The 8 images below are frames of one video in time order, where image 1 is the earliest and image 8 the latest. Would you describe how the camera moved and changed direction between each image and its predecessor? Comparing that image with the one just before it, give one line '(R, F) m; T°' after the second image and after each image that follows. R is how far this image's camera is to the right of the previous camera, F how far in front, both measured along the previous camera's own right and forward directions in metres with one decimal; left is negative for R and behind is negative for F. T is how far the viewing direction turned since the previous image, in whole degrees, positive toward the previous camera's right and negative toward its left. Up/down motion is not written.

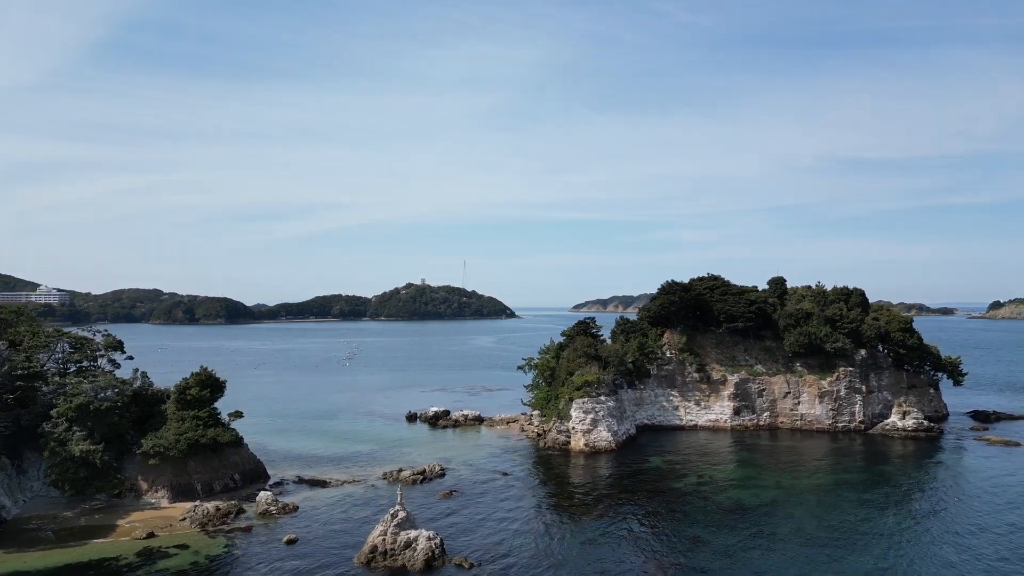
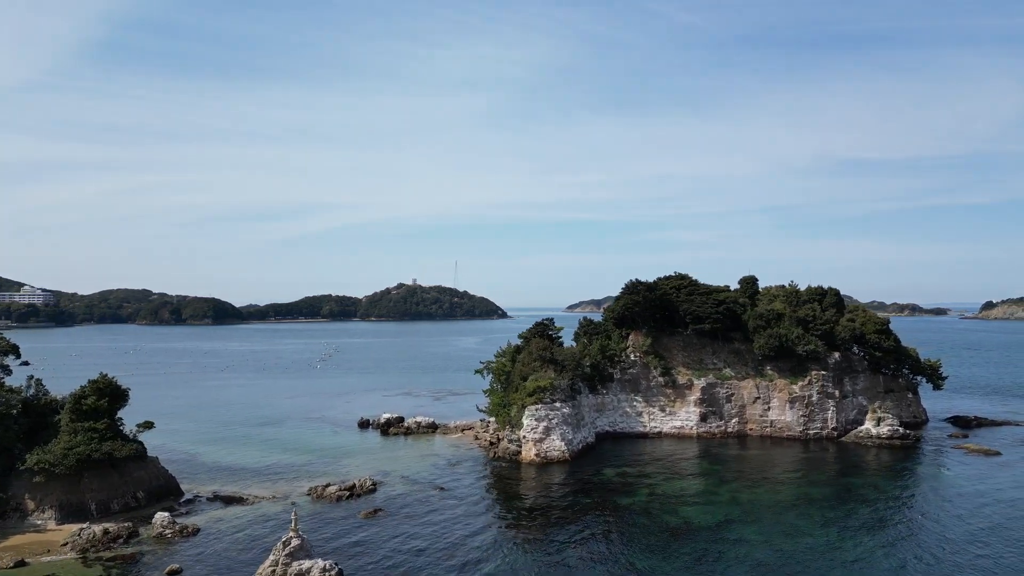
(+4.6, +3.5) m; 0°
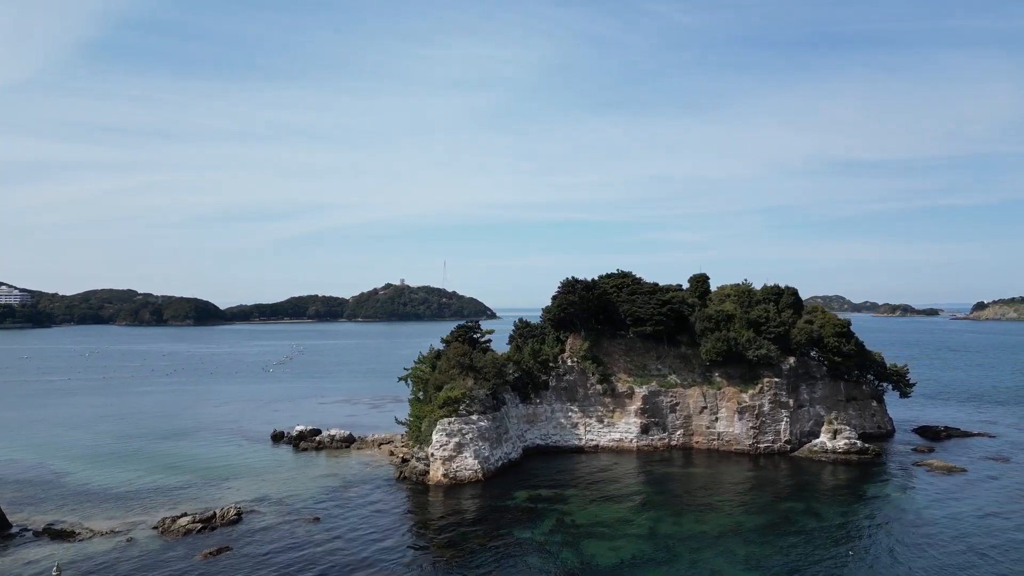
(+7.4, +5.6) m; 0°
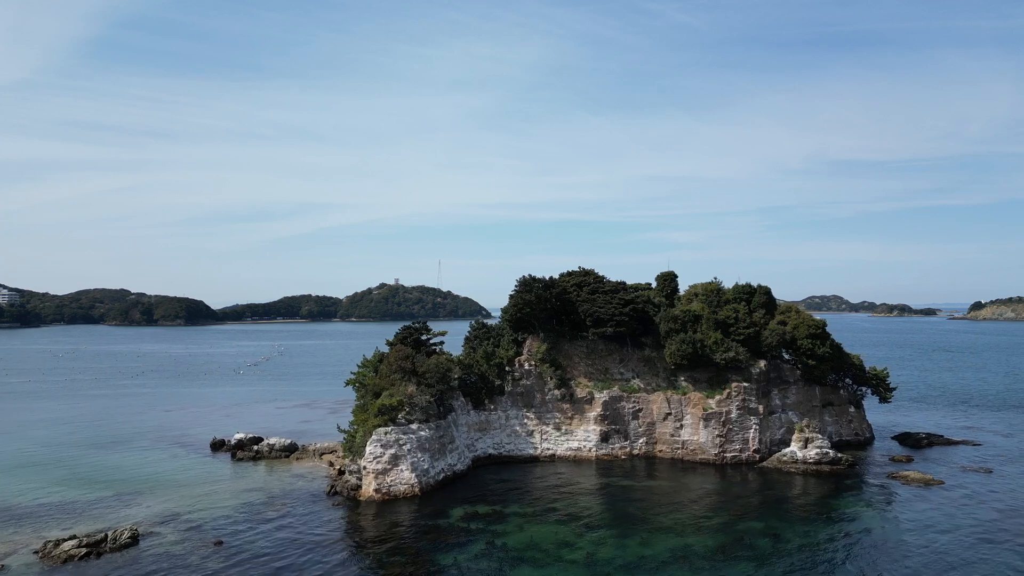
(+4.5, +3.5) m; 0°
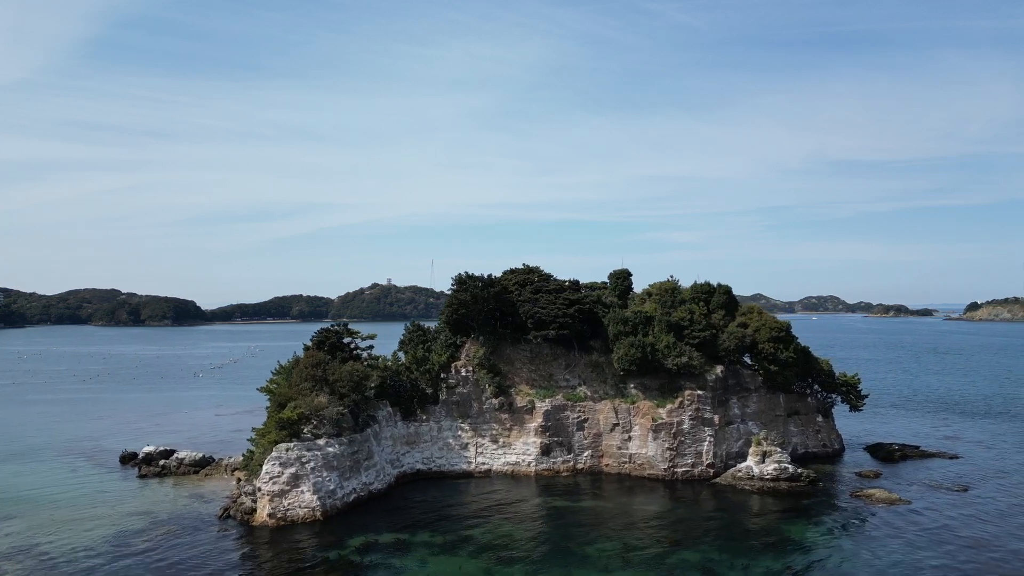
(+5.7, +4.4) m; 0°
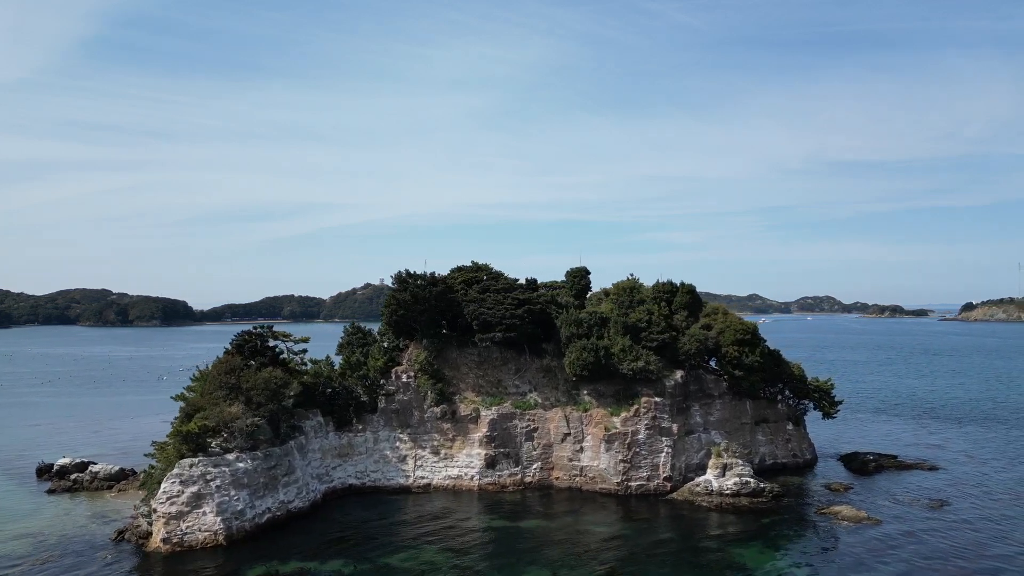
(+4.4, +3.5) m; 0°
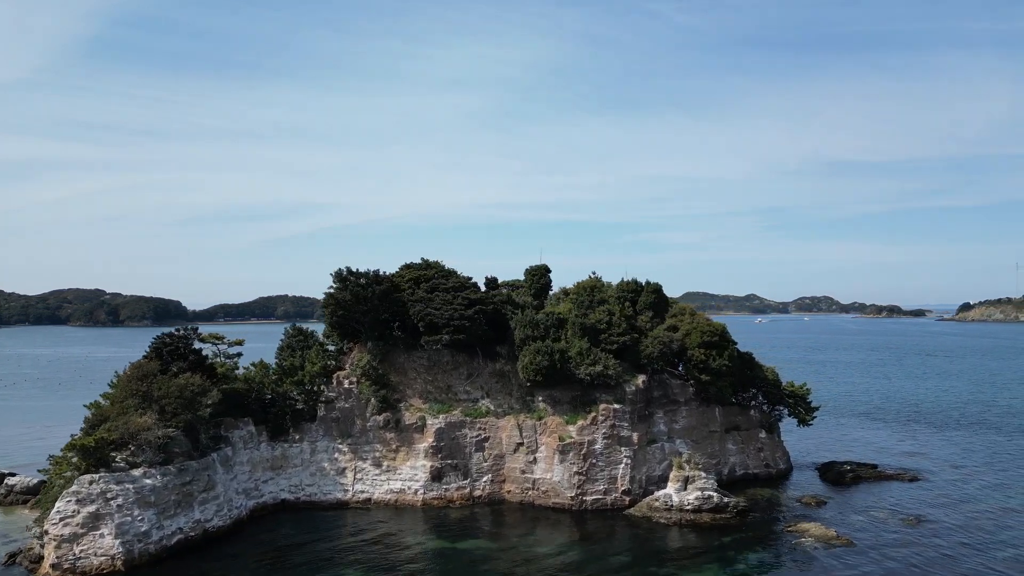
(+3.8, +3.1) m; 0°
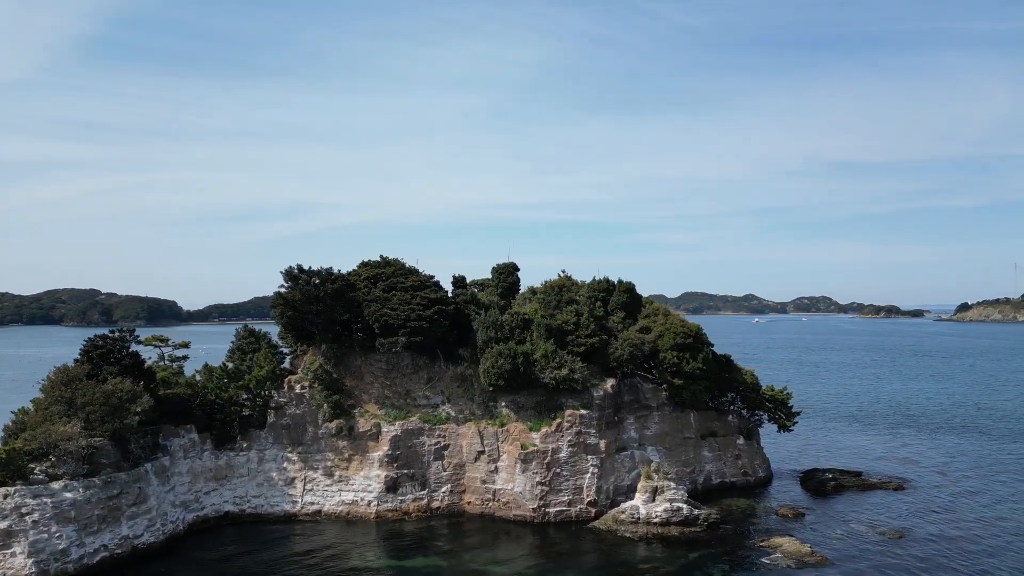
(+2.7, +2.3) m; 0°
